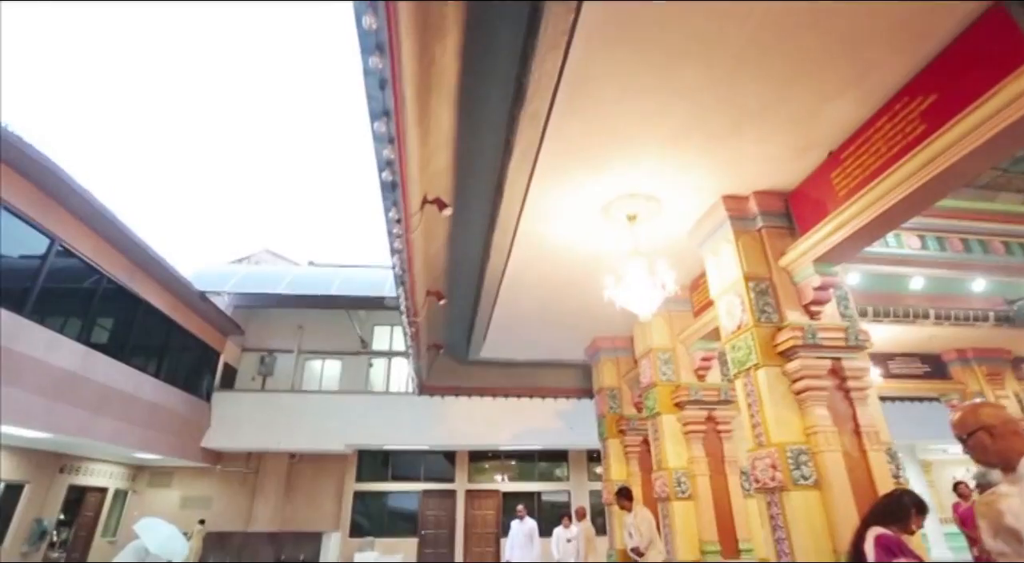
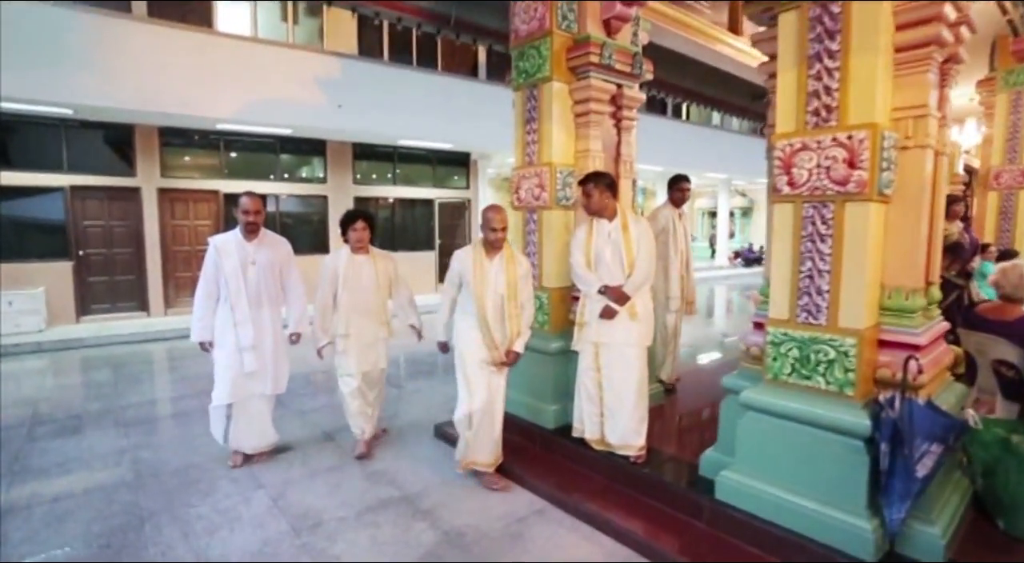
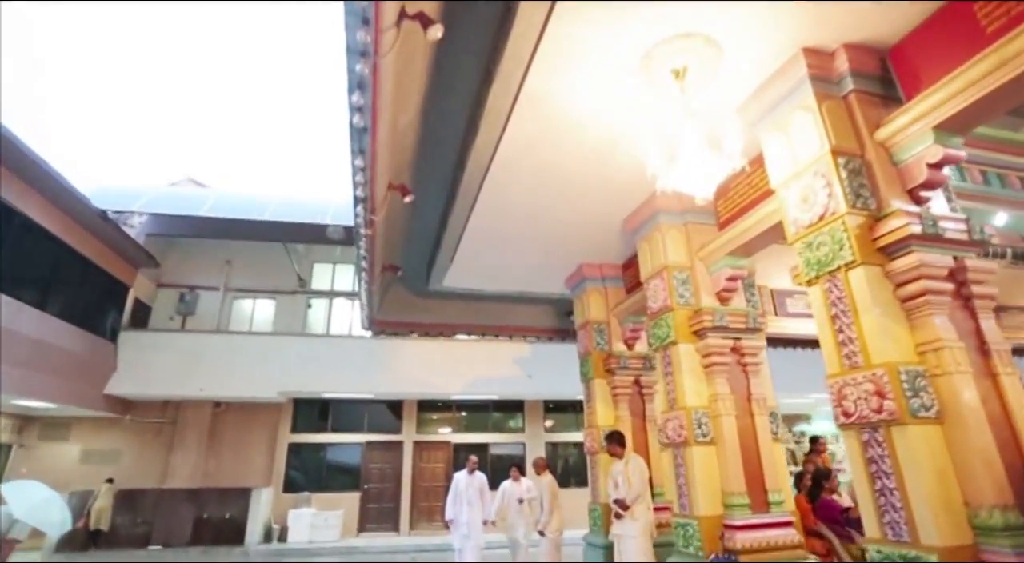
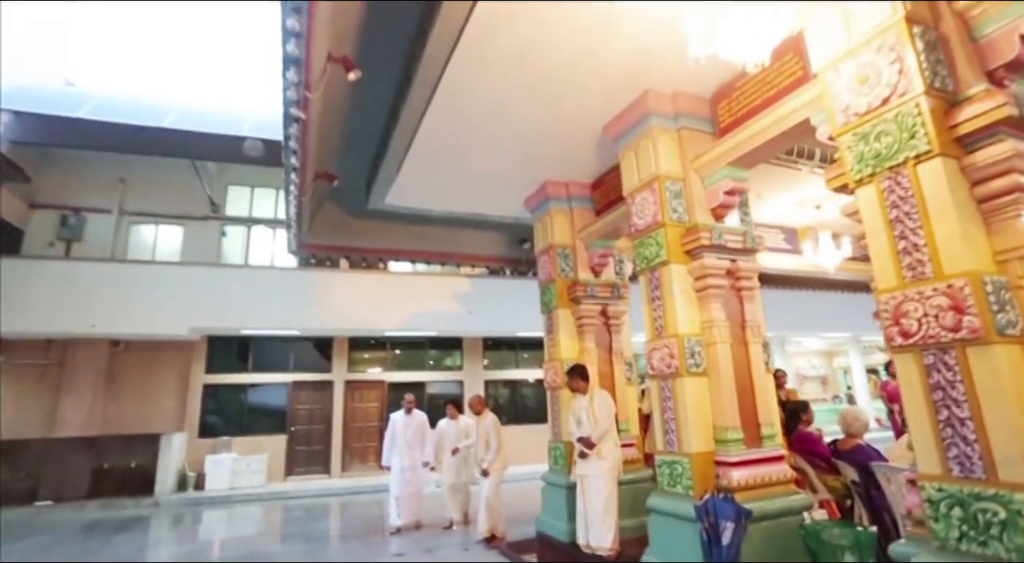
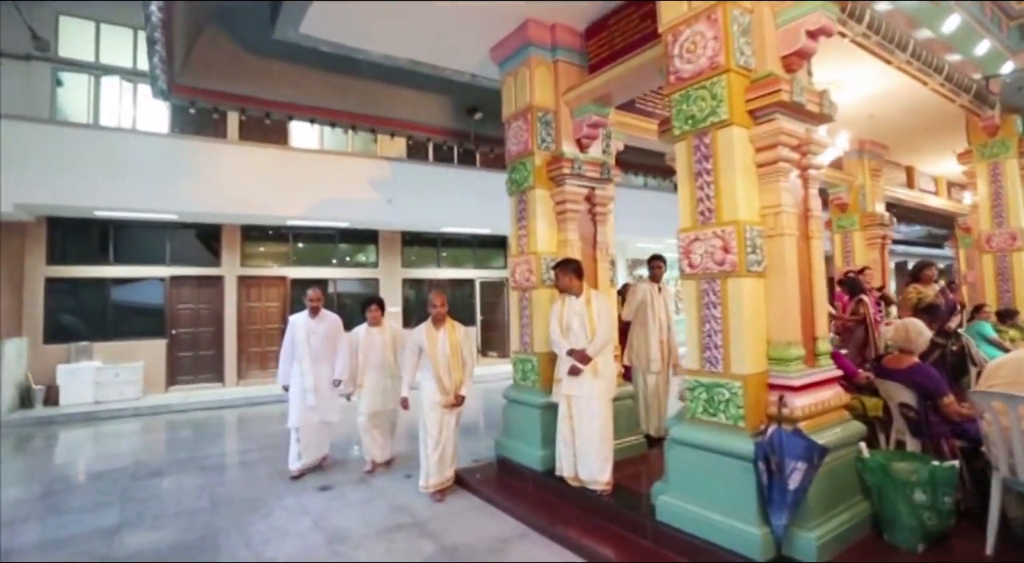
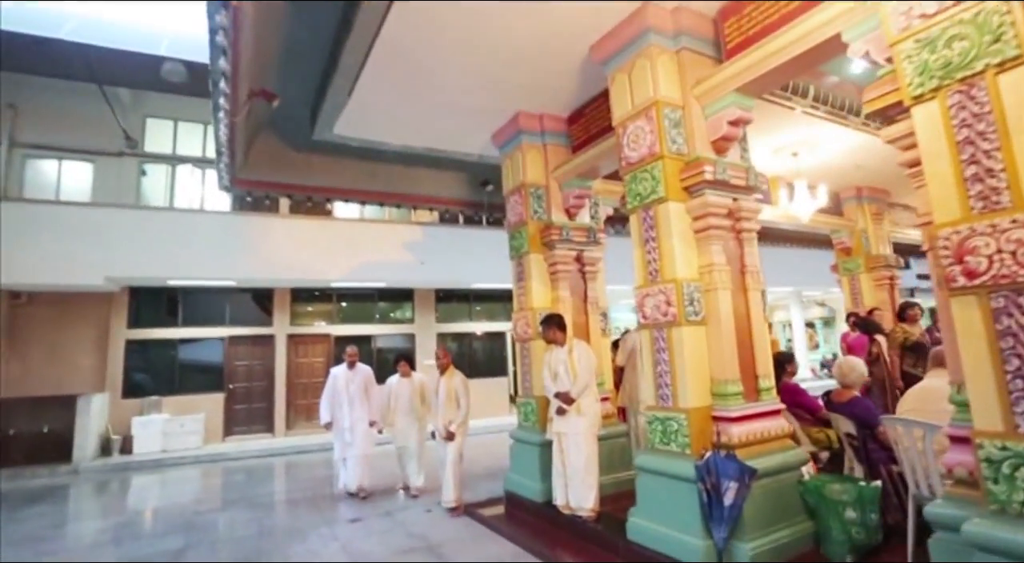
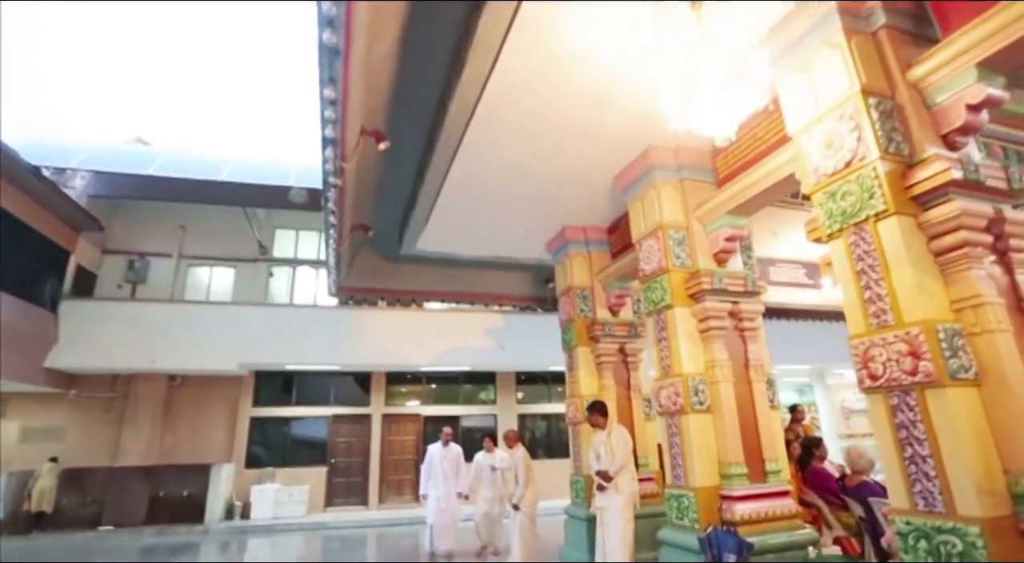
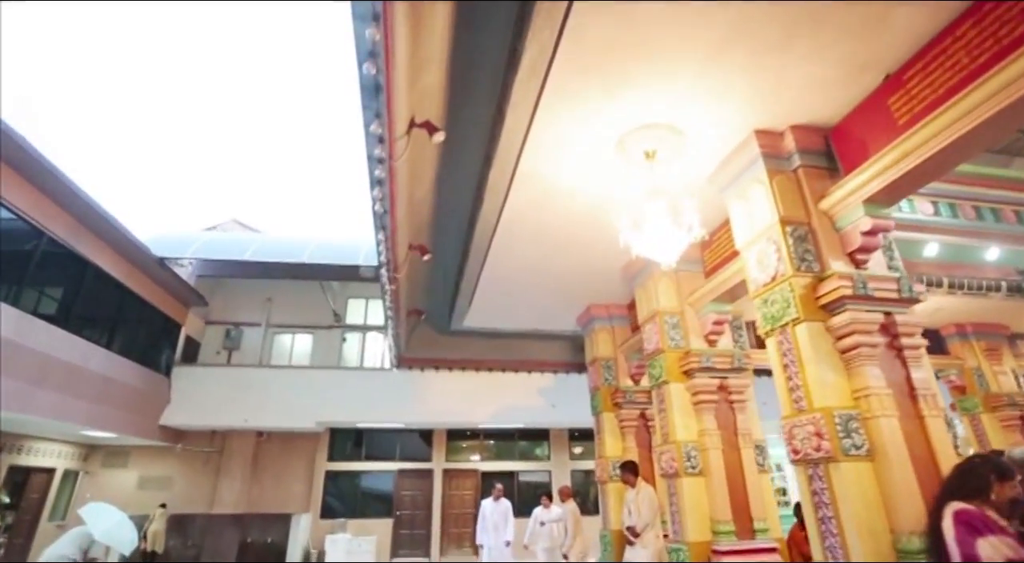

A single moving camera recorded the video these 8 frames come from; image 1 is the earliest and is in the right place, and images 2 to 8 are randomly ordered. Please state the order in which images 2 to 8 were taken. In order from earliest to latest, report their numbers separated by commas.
8, 3, 7, 4, 6, 5, 2
